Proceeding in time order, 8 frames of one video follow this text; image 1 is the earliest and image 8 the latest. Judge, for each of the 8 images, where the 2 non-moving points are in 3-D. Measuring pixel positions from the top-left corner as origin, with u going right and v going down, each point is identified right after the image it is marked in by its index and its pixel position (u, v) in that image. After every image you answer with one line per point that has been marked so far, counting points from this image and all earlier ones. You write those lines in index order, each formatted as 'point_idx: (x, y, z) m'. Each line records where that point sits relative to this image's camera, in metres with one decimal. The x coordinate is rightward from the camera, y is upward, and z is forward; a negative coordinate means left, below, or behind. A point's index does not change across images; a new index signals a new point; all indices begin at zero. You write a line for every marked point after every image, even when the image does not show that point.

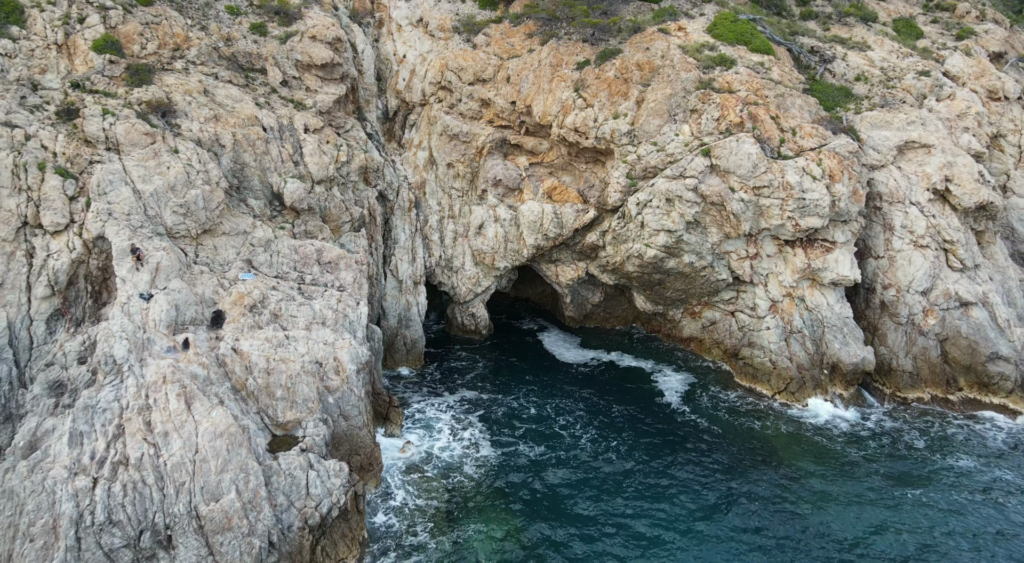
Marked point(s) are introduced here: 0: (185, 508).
0: (-8.2, -5.6, +16.6) m
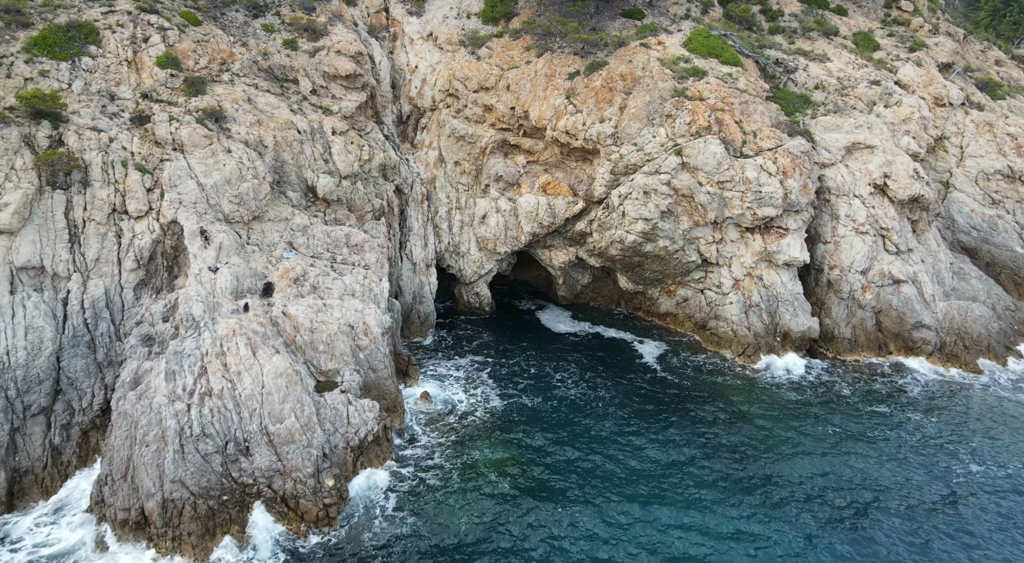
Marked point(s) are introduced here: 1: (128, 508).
0: (-8.2, -4.6, +21.4) m
1: (-11.5, -6.7, +20.1) m
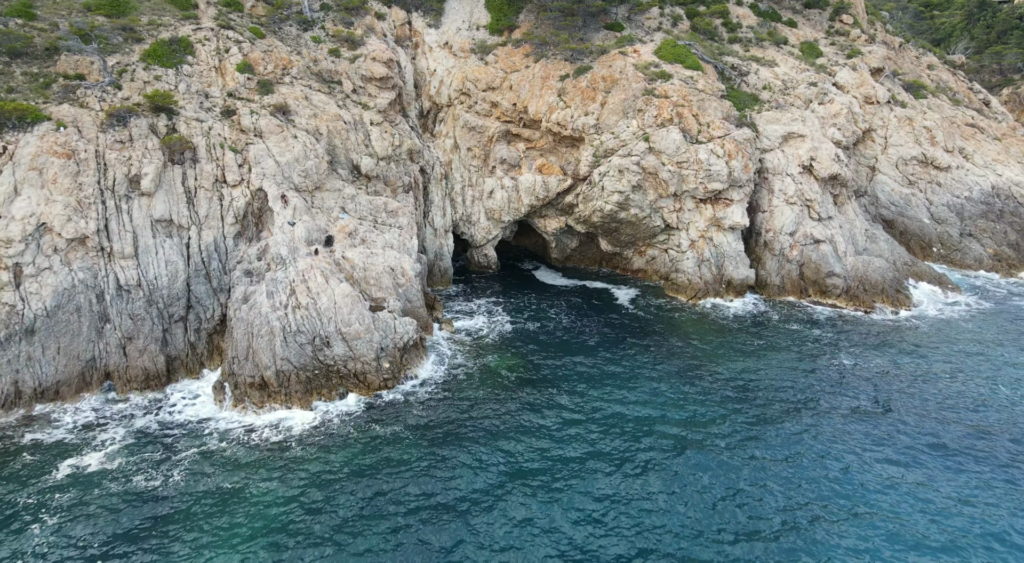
0: (-8.1, -2.1, +30.3) m
1: (-11.4, -4.1, +29.0) m
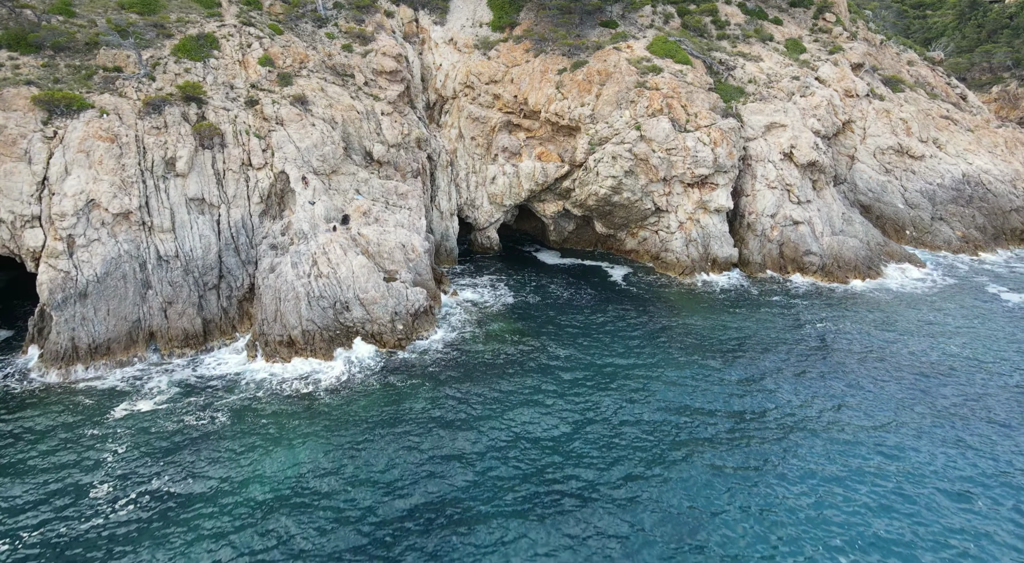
0: (-8.0, -0.6, +33.6) m
1: (-11.3, -2.7, +32.2) m
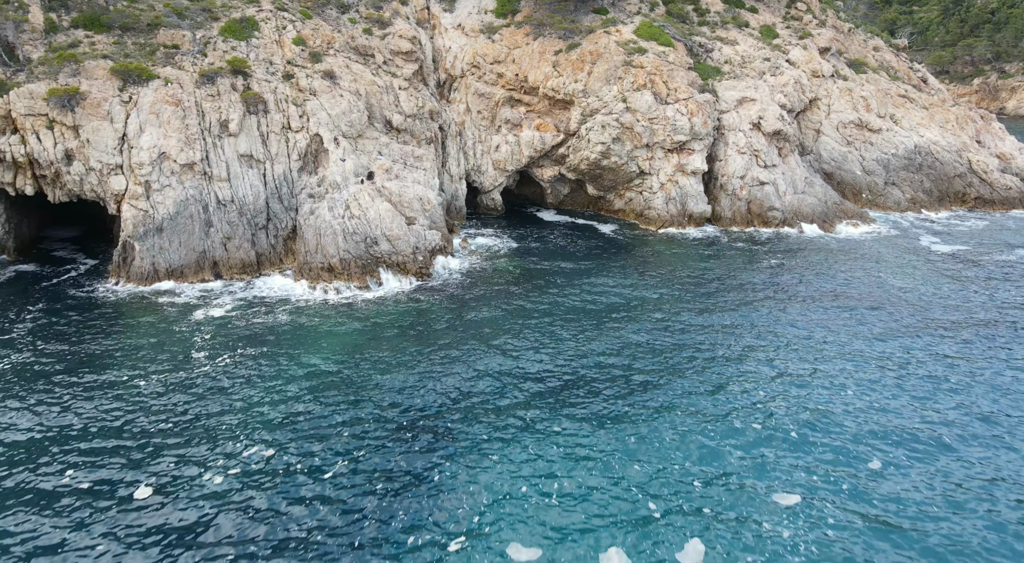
0: (-7.9, +3.0, +40.0) m
1: (-11.2, +0.9, +38.7) m
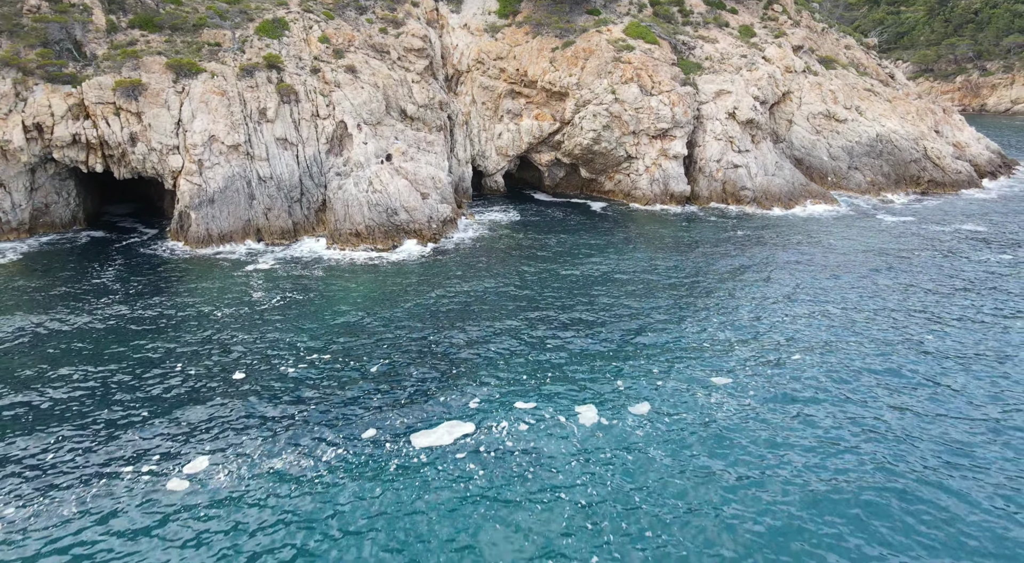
0: (-7.8, +5.4, +46.3) m
1: (-11.1, +3.3, +45.0) m
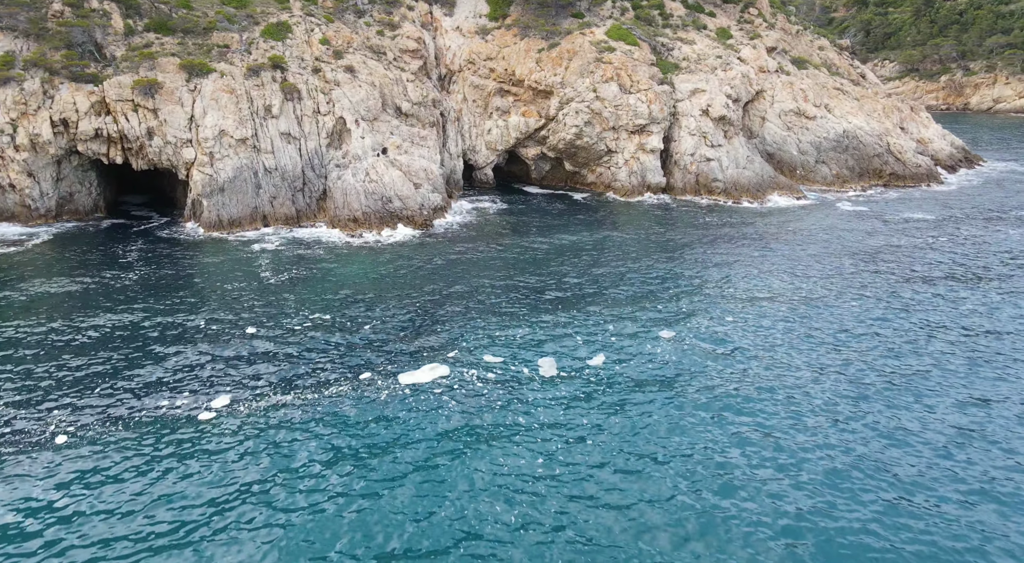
0: (-9.0, +6.7, +50.4) m
1: (-12.3, +4.7, +49.1) m
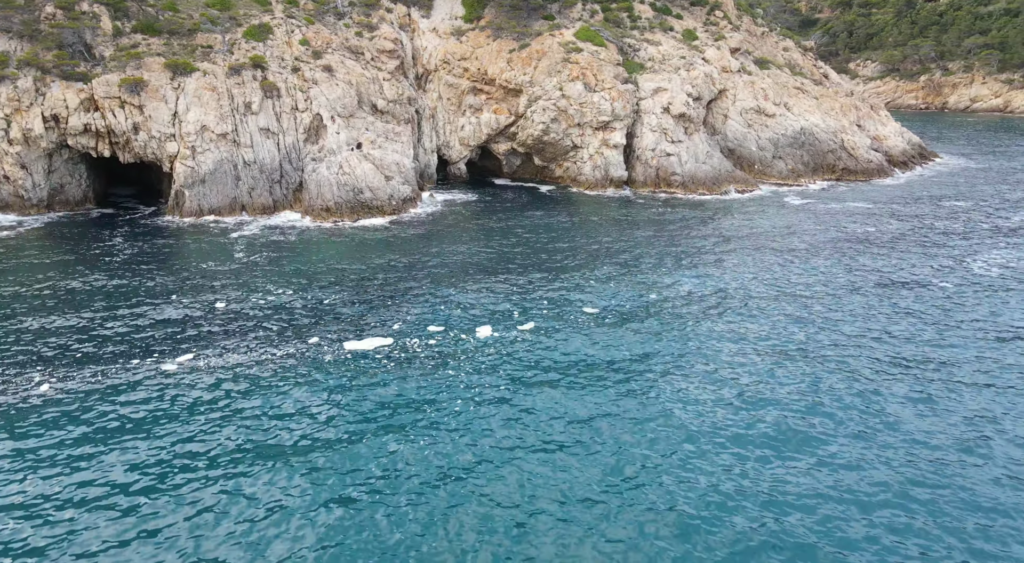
0: (-11.9, +7.8, +53.7) m
1: (-15.2, +5.8, +52.4) m
